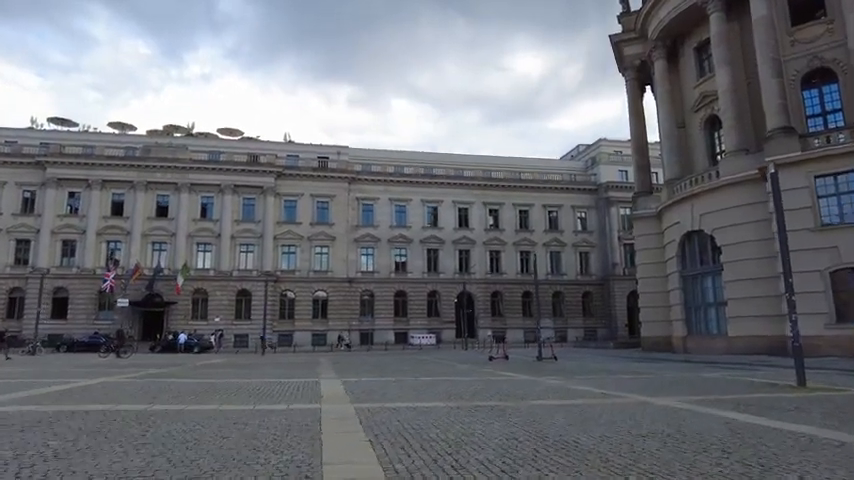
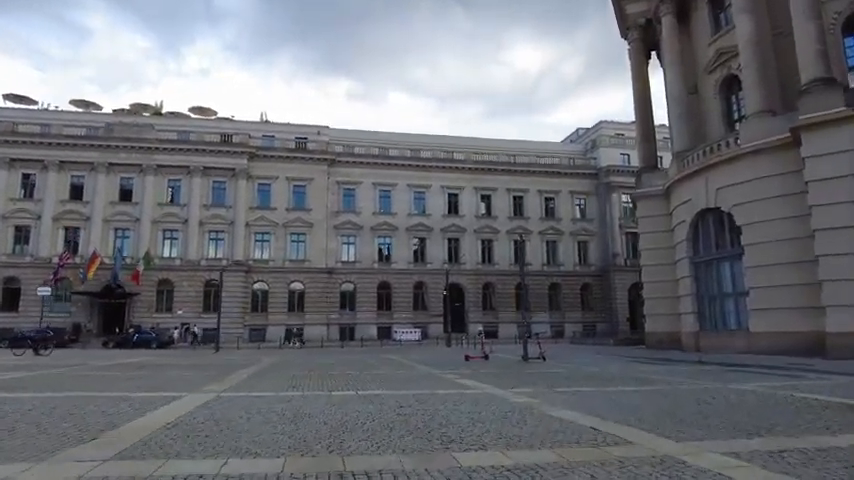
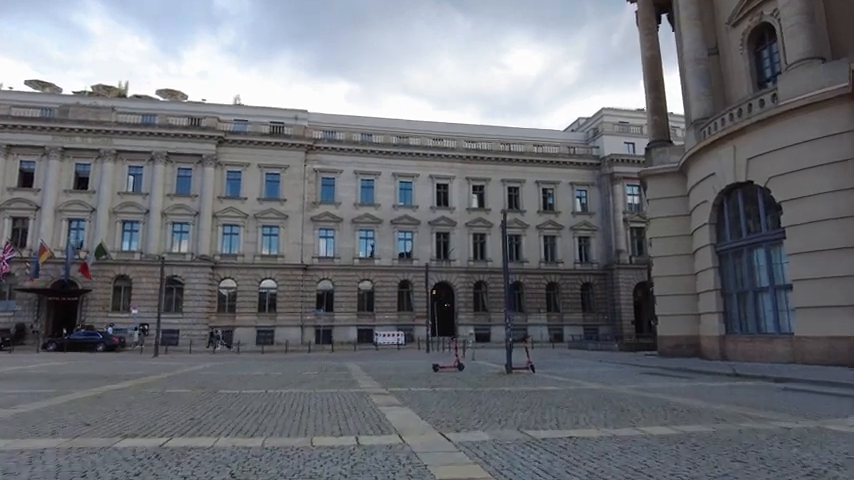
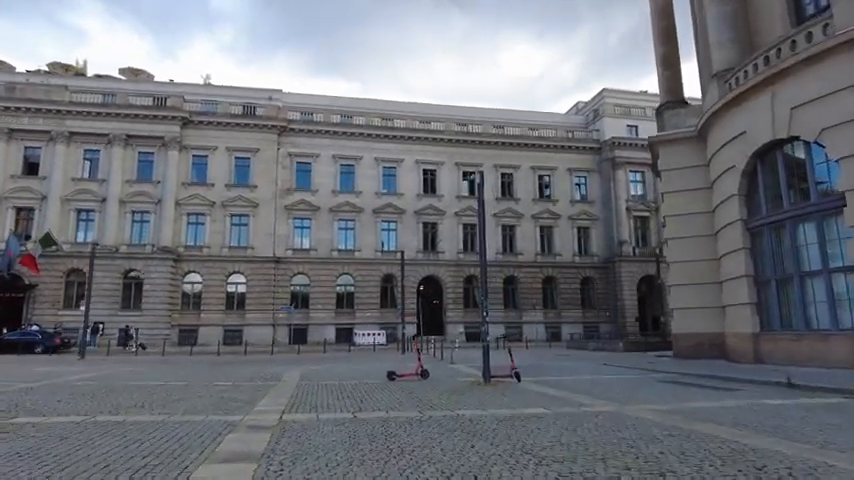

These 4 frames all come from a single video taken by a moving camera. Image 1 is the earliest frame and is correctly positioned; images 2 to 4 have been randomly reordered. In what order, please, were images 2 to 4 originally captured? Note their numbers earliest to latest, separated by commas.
2, 3, 4
